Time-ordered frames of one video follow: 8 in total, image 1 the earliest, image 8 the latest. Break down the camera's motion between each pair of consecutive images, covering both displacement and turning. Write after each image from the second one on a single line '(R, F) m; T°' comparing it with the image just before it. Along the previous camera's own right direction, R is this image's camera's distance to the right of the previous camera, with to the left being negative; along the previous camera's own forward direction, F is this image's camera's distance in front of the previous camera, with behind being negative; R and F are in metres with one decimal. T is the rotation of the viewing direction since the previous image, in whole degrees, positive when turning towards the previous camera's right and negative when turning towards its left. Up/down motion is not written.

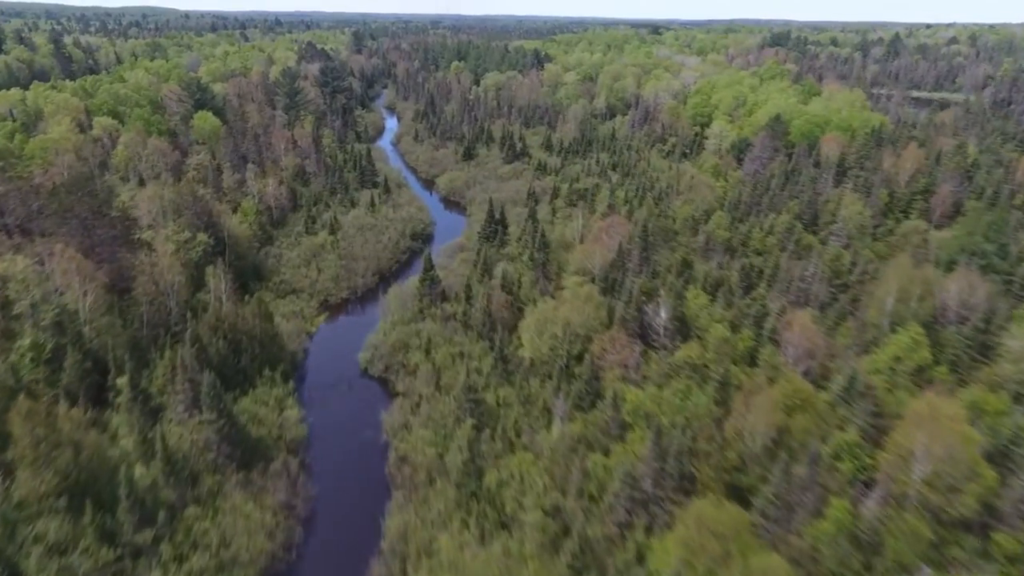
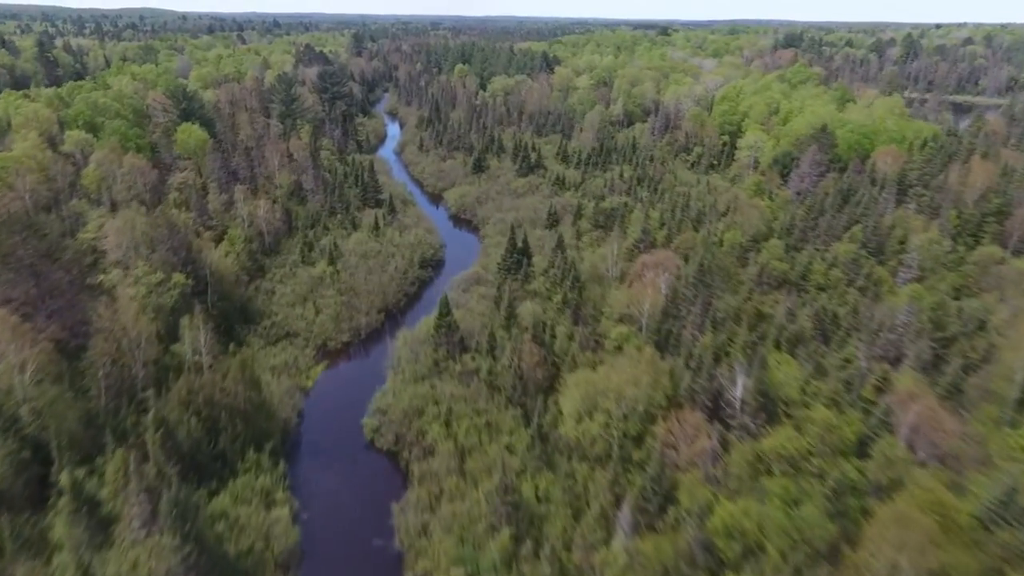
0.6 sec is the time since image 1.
(-2.0, +7.4) m; 0°
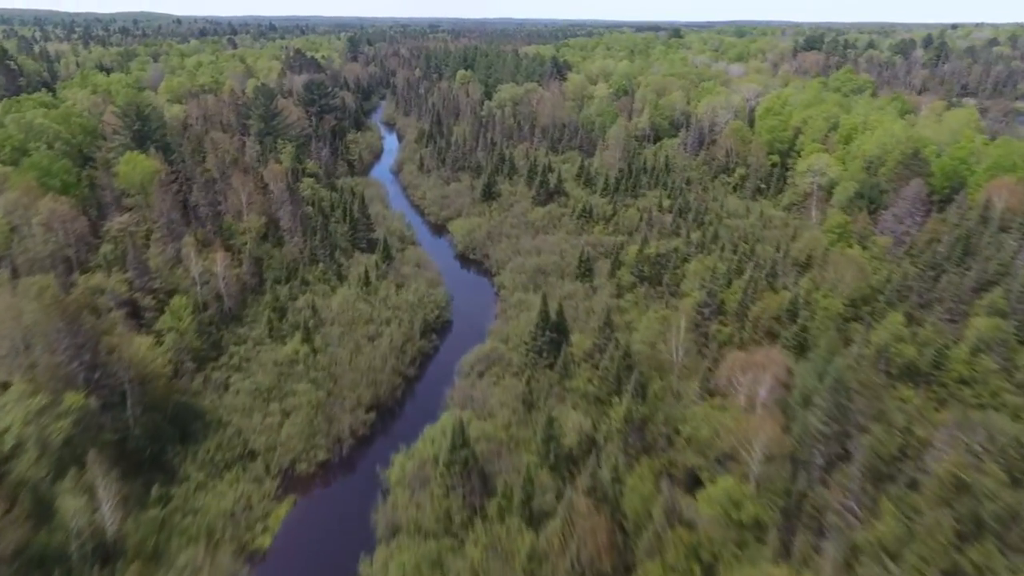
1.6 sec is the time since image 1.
(-2.0, +12.8) m; 0°
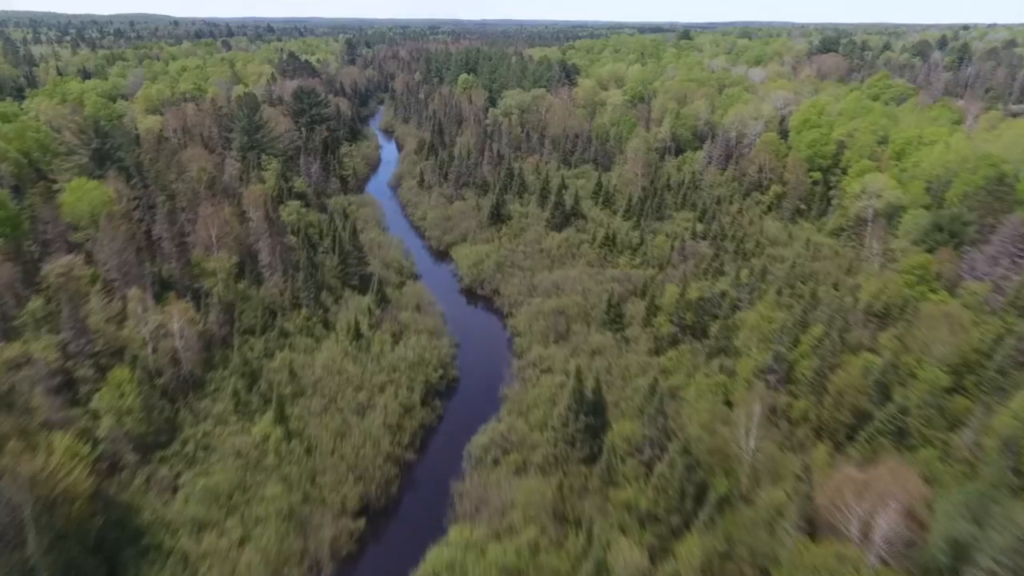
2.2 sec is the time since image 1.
(-1.2, +8.2) m; 0°
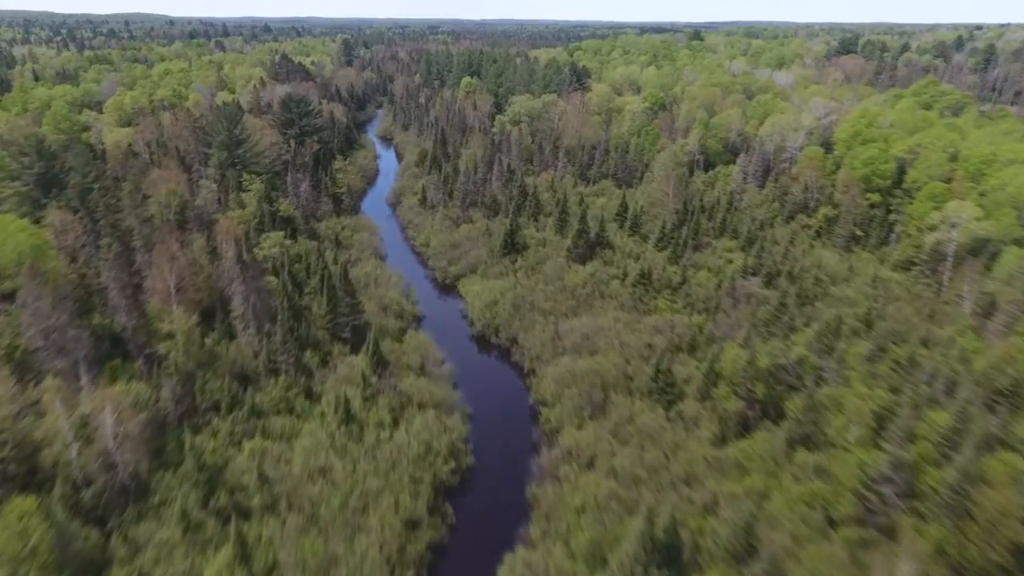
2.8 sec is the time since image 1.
(-1.6, +8.6) m; 0°
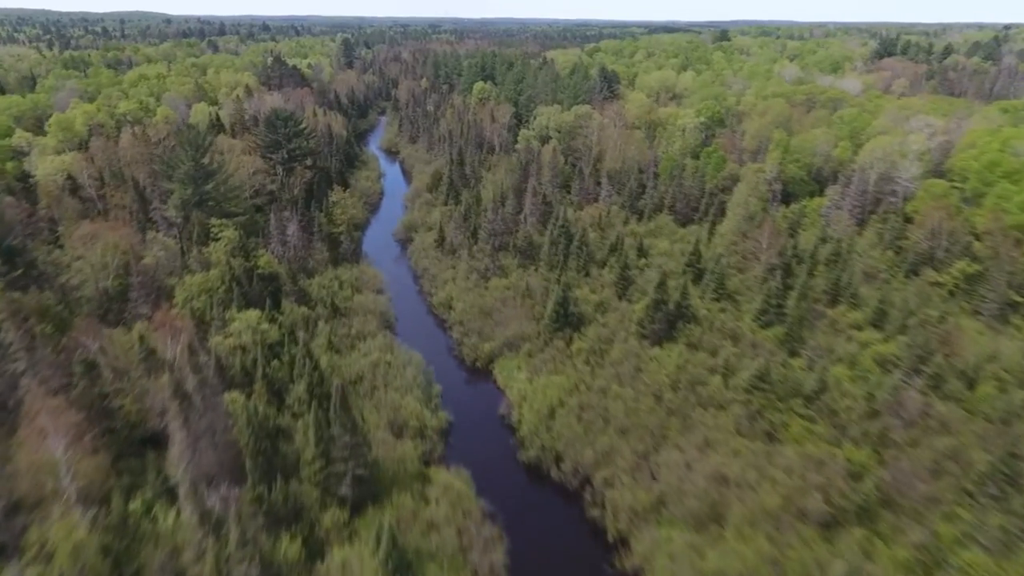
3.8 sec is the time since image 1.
(-3.7, +14.6) m; 0°
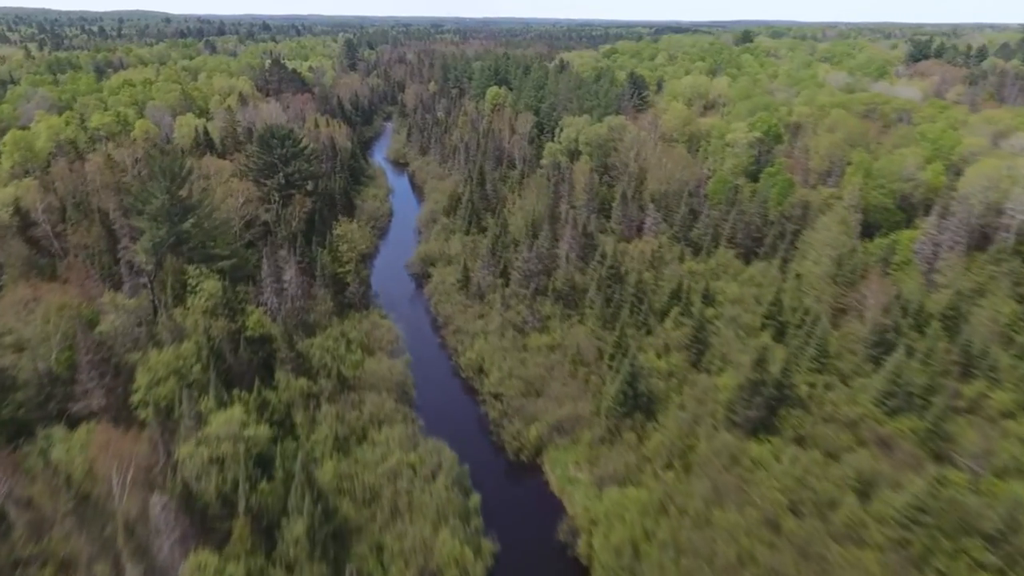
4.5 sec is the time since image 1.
(-3.0, +9.5) m; 0°
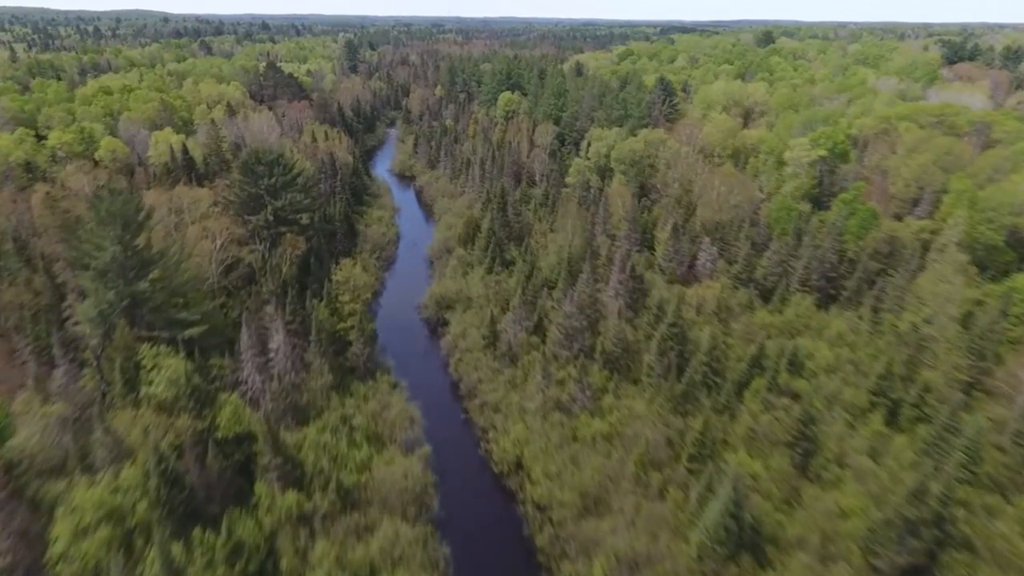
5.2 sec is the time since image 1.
(-2.5, +9.2) m; 0°
